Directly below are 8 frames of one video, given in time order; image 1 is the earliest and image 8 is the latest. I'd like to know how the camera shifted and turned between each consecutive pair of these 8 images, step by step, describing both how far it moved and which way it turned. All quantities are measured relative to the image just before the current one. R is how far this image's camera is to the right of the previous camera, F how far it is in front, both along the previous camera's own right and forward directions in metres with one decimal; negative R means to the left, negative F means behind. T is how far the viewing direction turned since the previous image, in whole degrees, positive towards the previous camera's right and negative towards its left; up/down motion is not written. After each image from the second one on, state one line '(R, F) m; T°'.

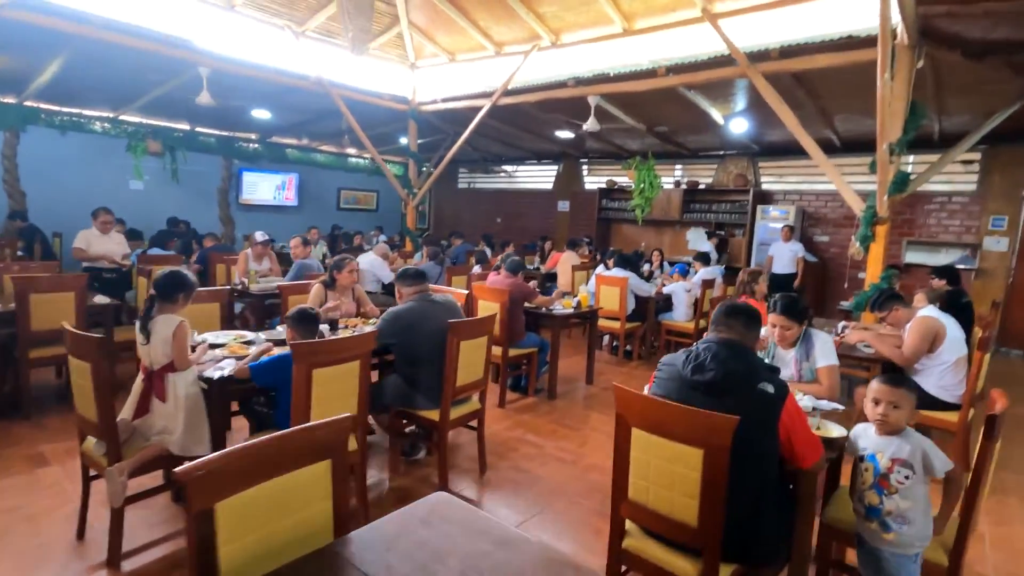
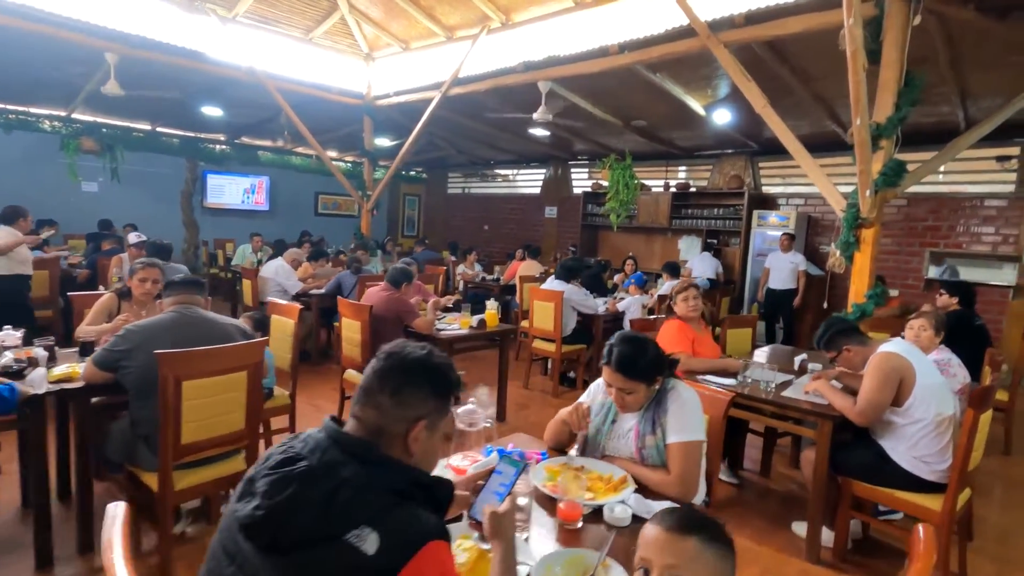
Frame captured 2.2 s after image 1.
(+1.0, +0.8) m; -4°
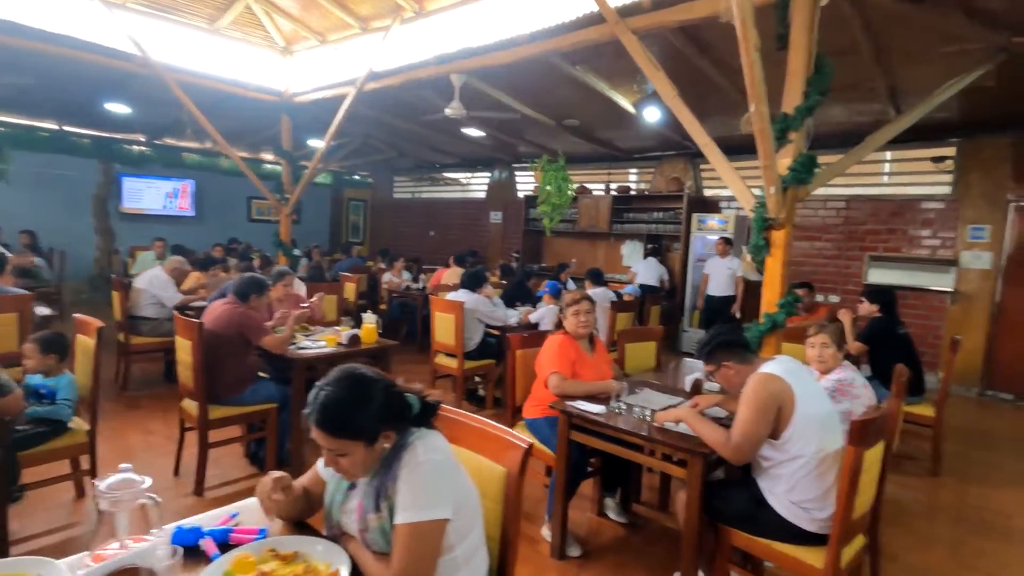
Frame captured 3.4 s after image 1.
(+0.6, +0.4) m; +2°
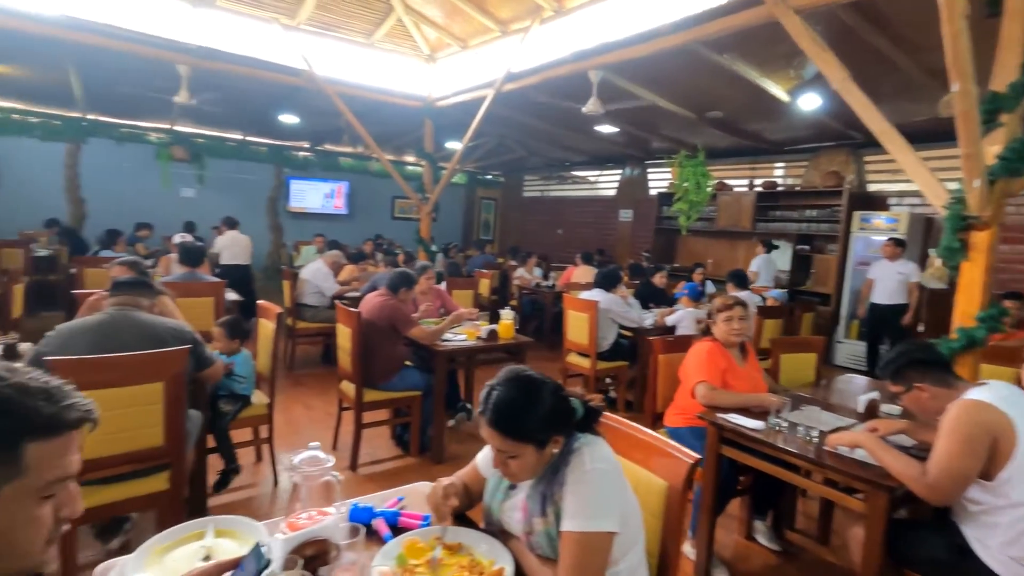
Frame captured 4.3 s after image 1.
(-0.1, 0.0) m; -13°
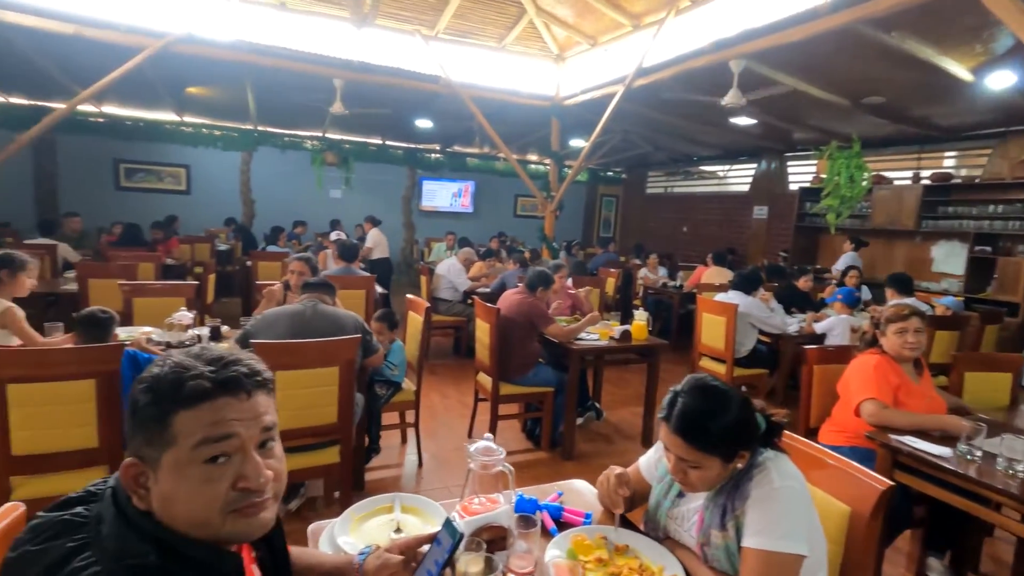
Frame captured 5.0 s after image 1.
(-0.1, 0.0) m; -12°
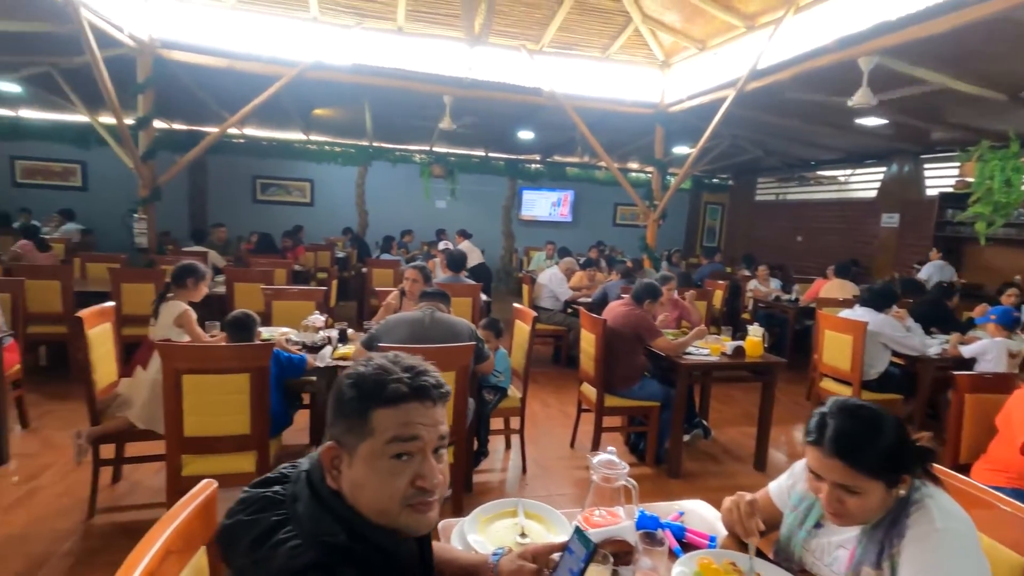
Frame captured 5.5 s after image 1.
(-0.1, 0.0) m; -10°
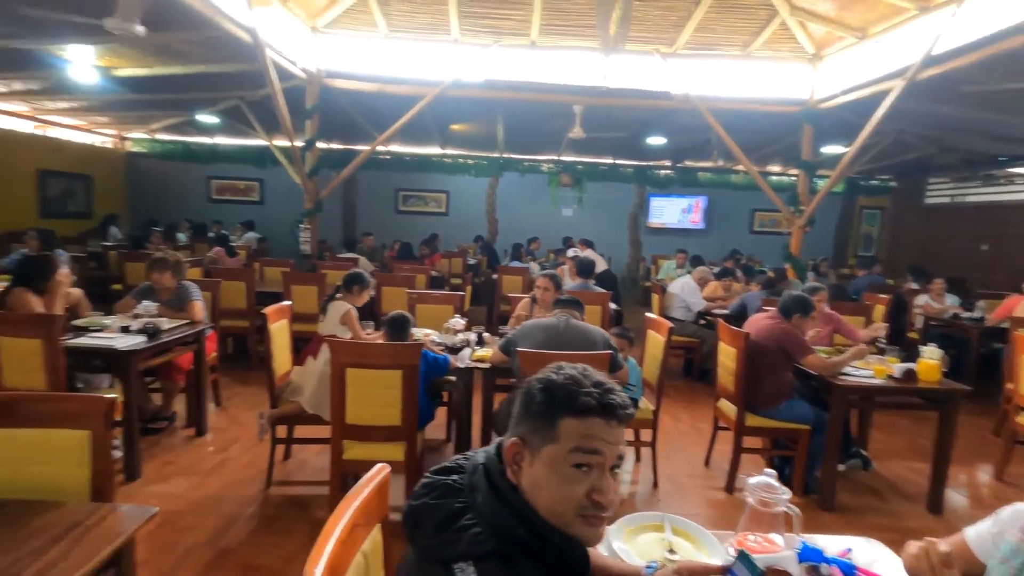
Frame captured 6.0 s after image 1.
(-0.1, 0.0) m; -13°
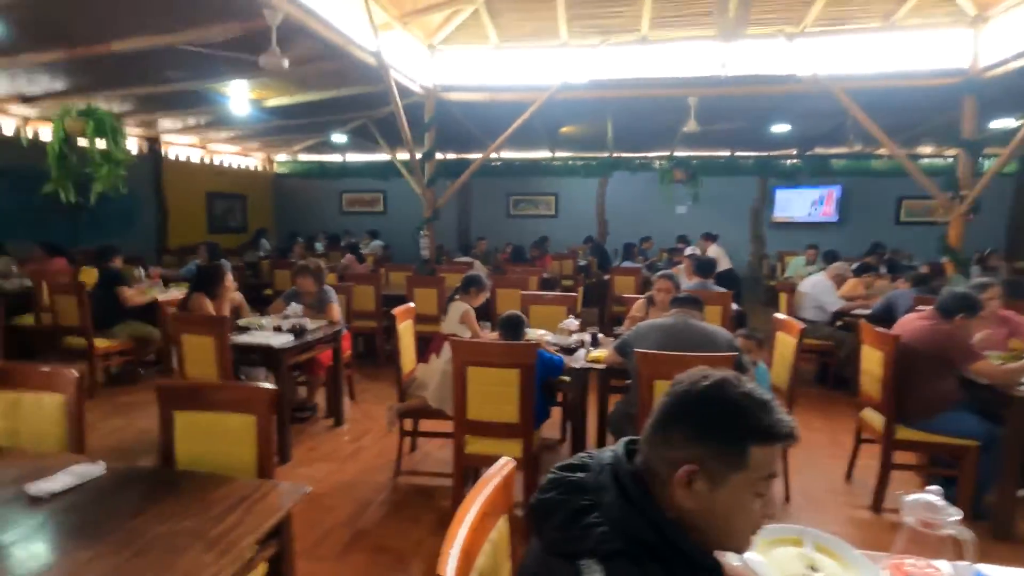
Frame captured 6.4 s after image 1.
(0.0, 0.0) m; -12°
